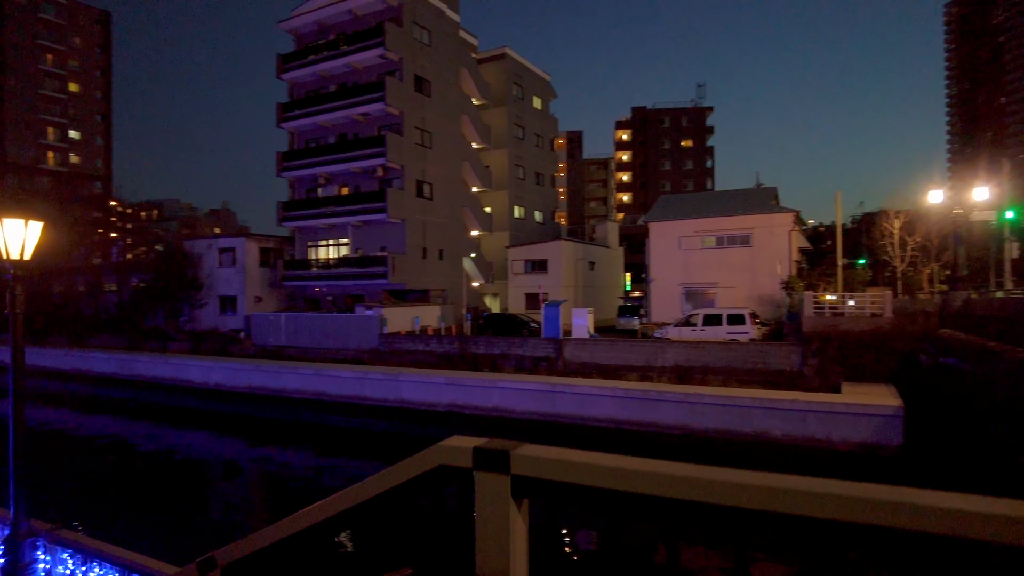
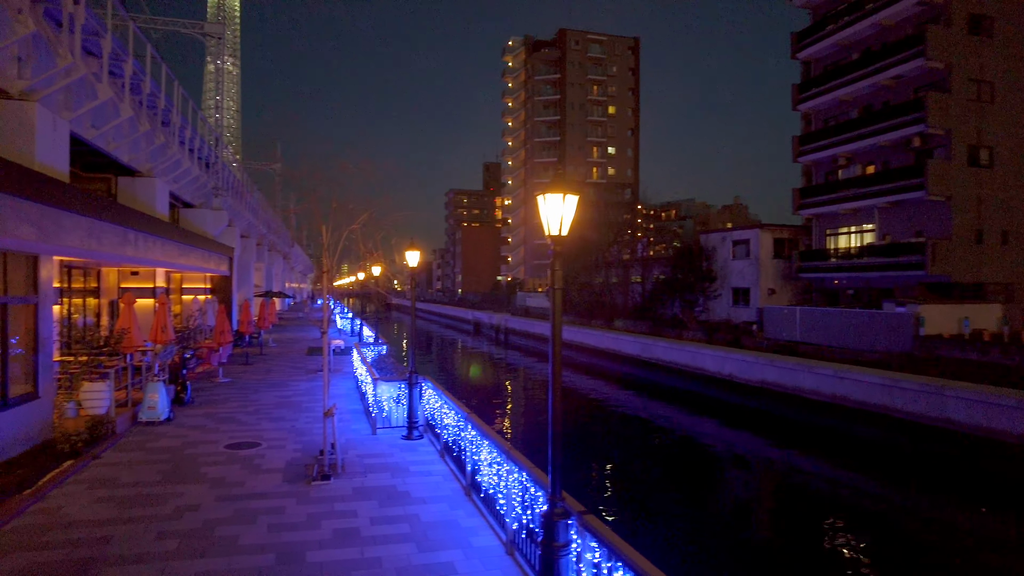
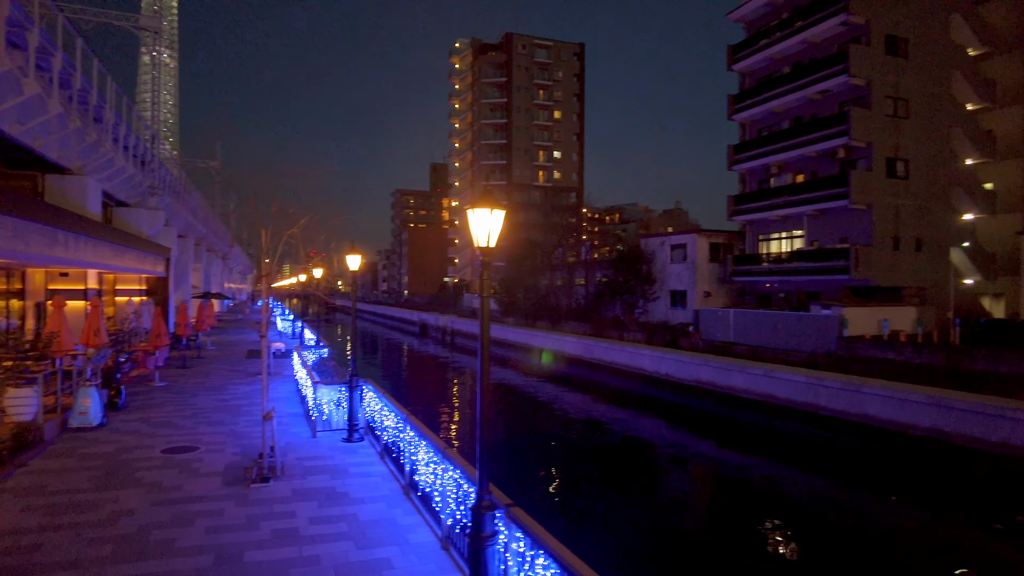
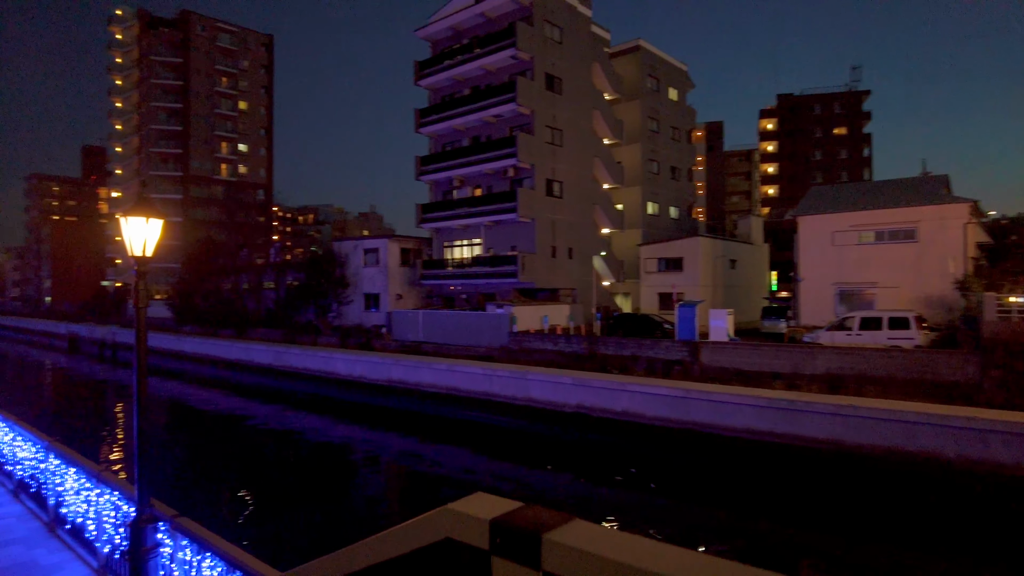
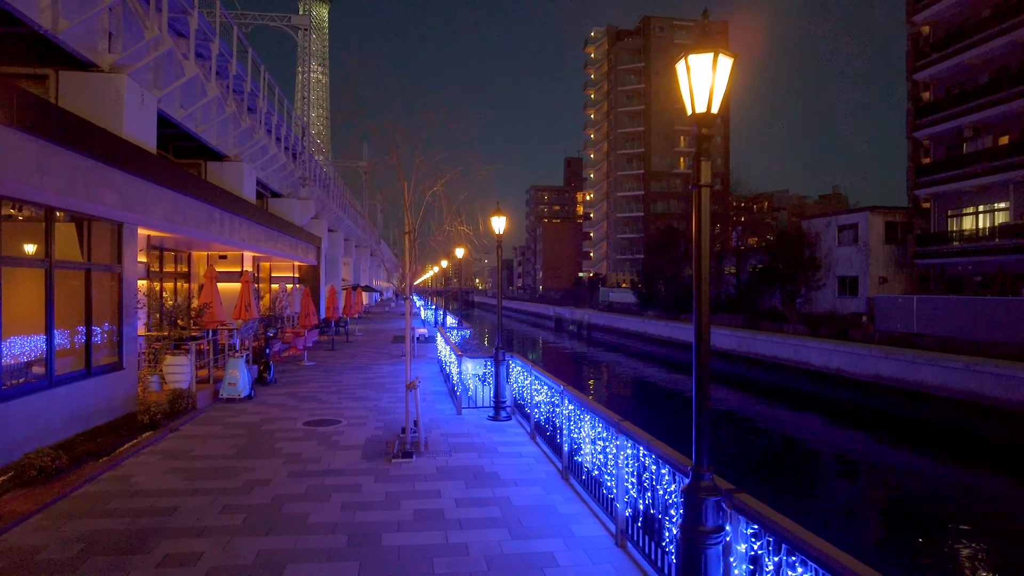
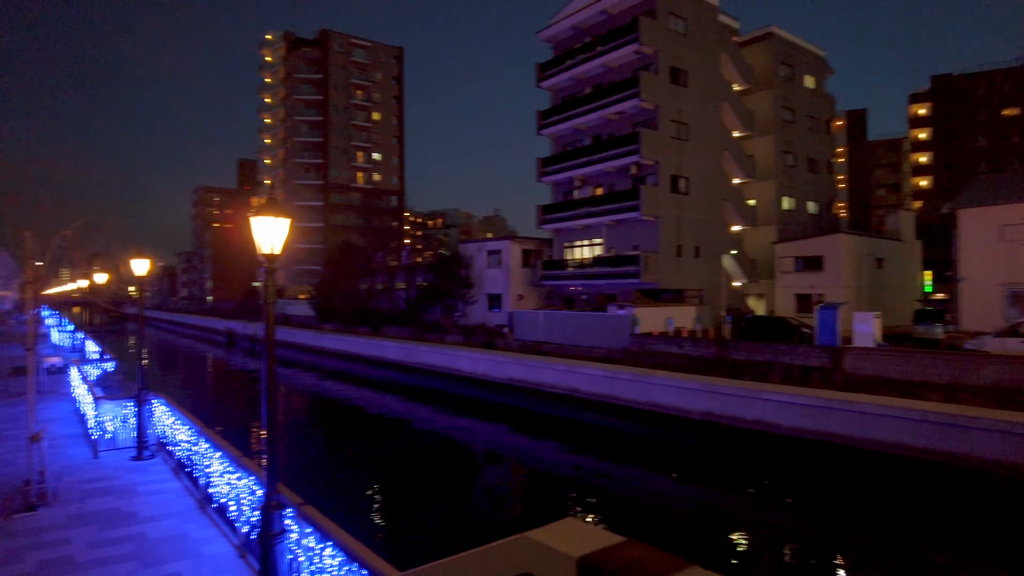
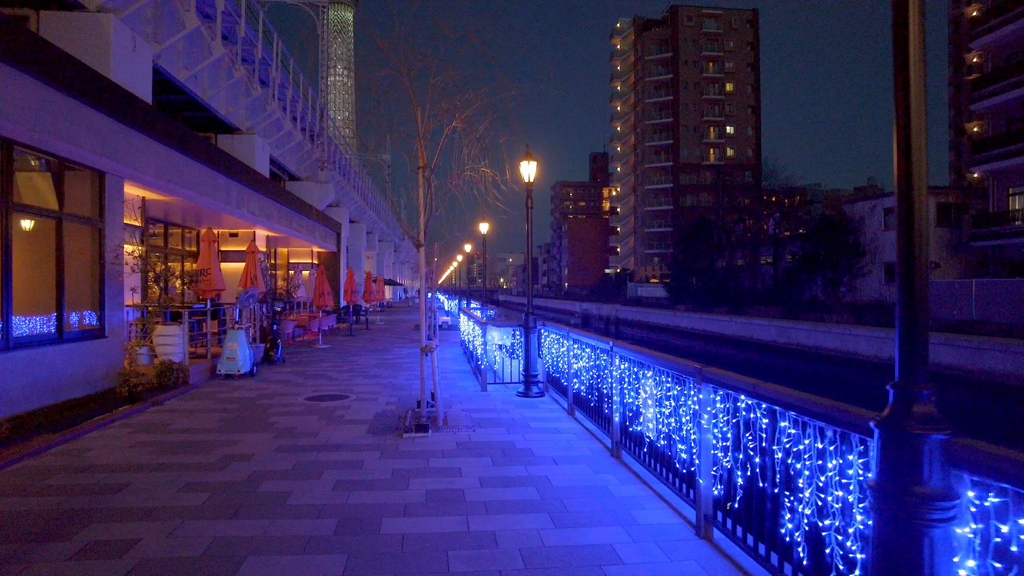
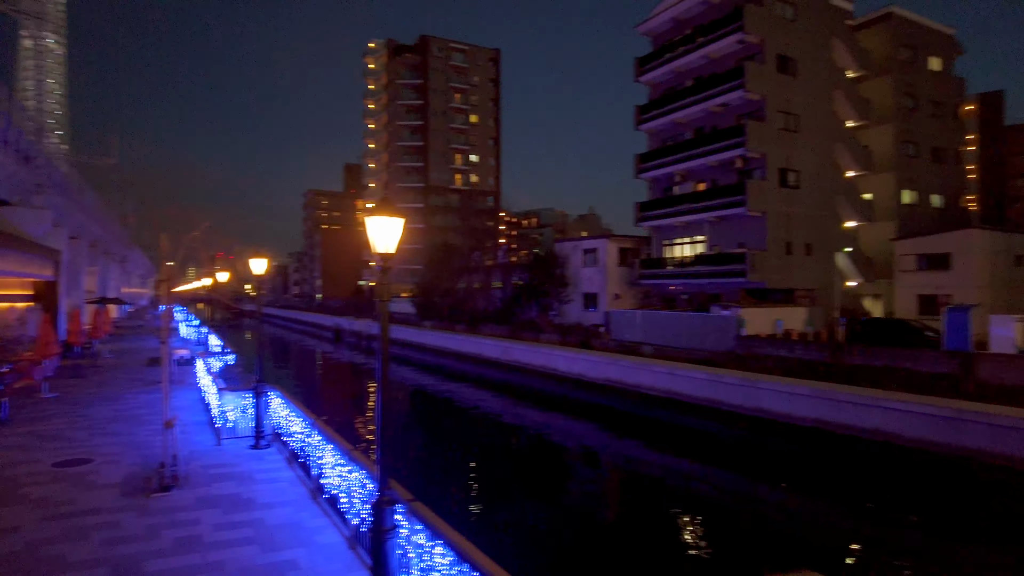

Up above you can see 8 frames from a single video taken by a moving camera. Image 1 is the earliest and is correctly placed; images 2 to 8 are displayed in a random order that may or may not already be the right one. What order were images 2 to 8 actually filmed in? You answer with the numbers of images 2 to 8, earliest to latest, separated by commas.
4, 6, 8, 3, 2, 5, 7
